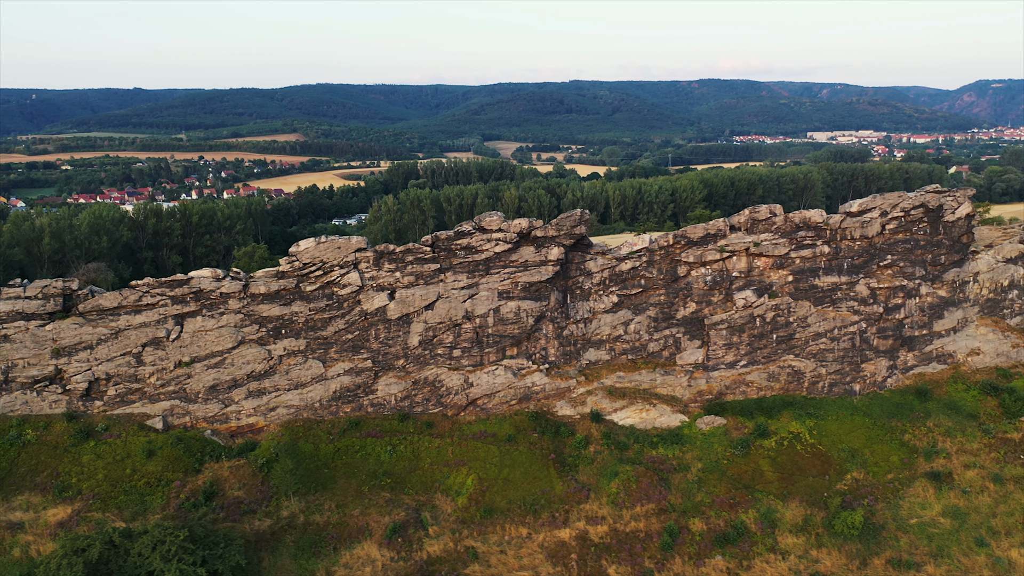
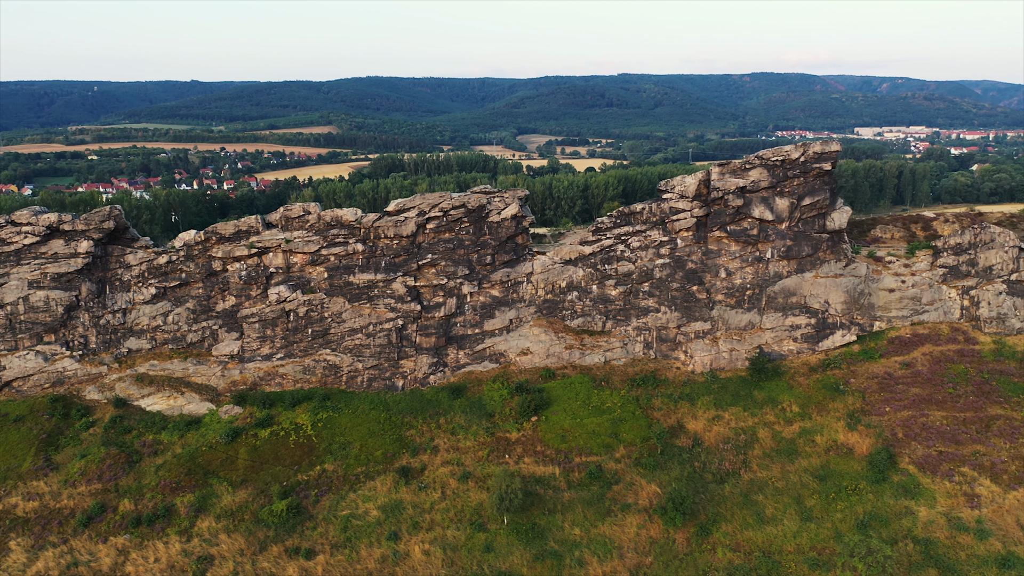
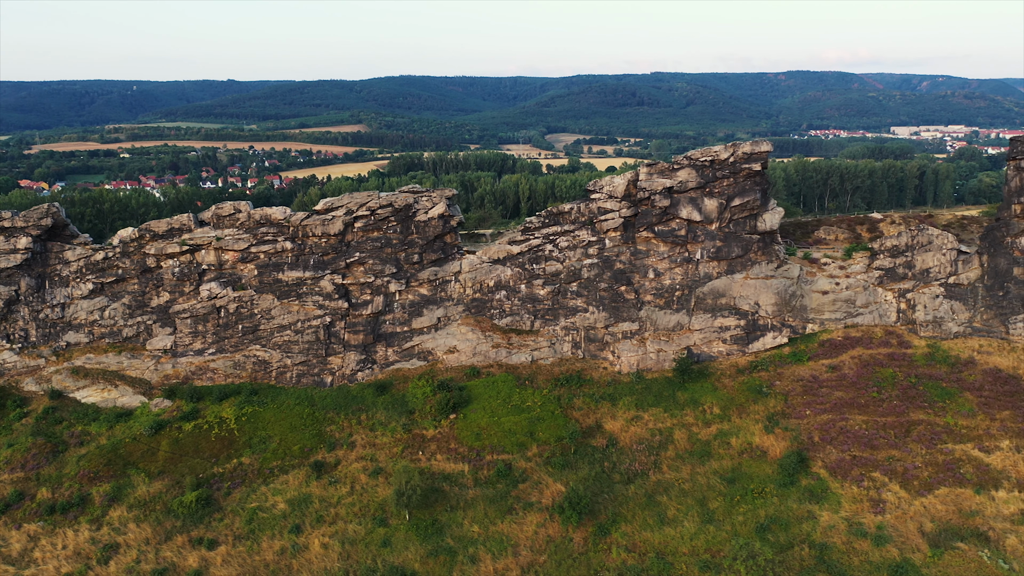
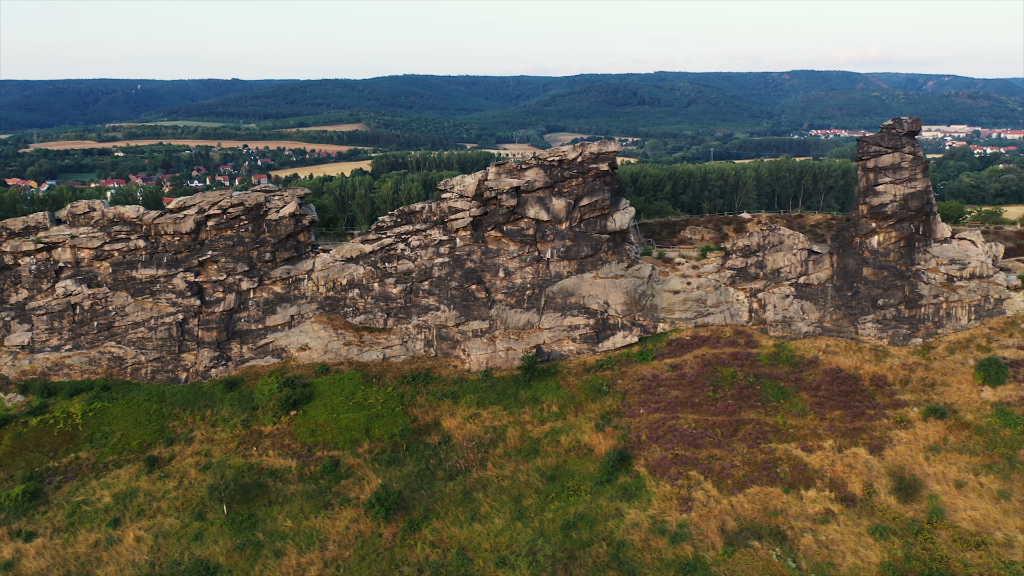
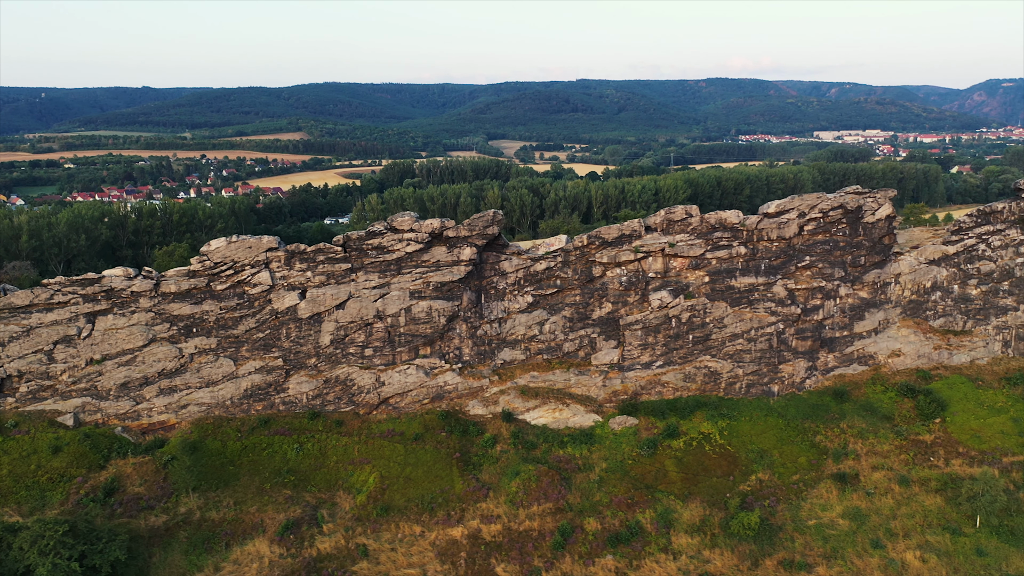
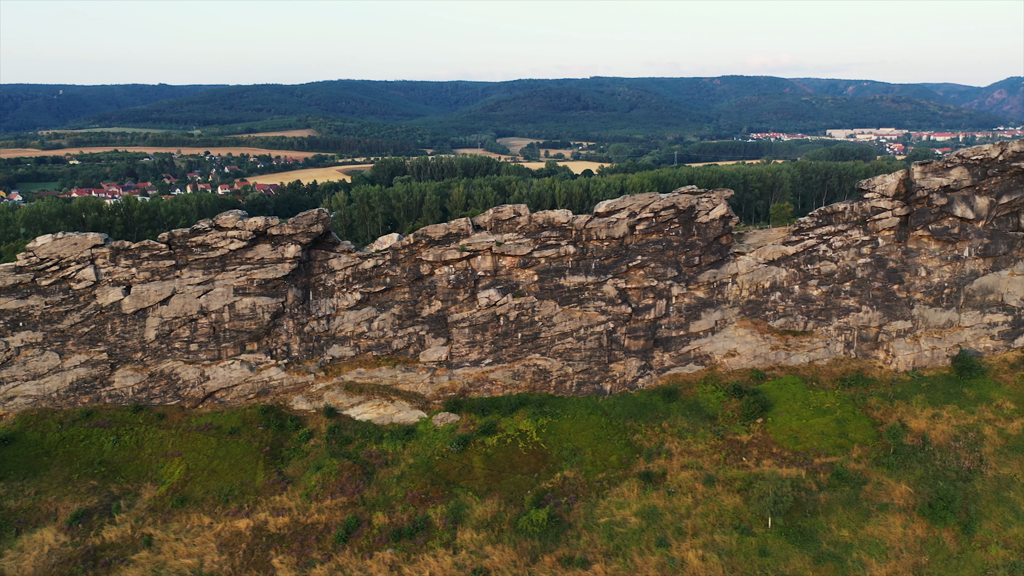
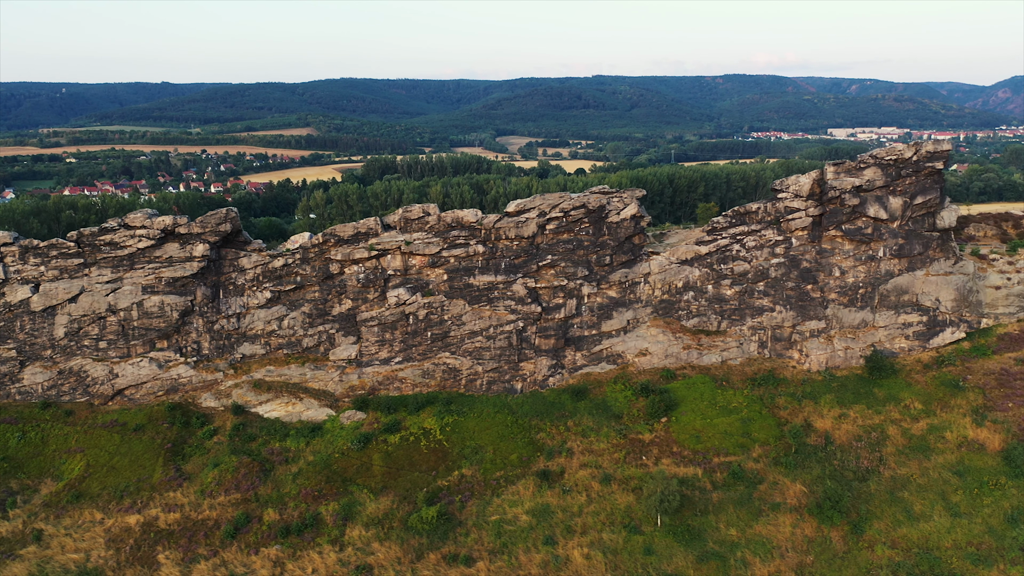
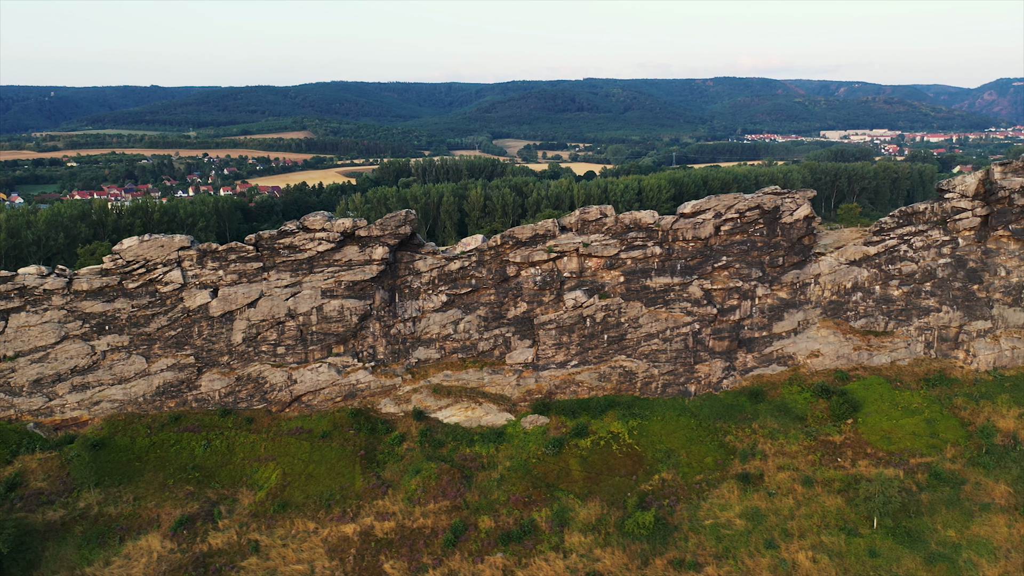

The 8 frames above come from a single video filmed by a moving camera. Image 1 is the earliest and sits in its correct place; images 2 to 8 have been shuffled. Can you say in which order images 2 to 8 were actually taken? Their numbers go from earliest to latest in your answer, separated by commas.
5, 8, 6, 7, 2, 3, 4
